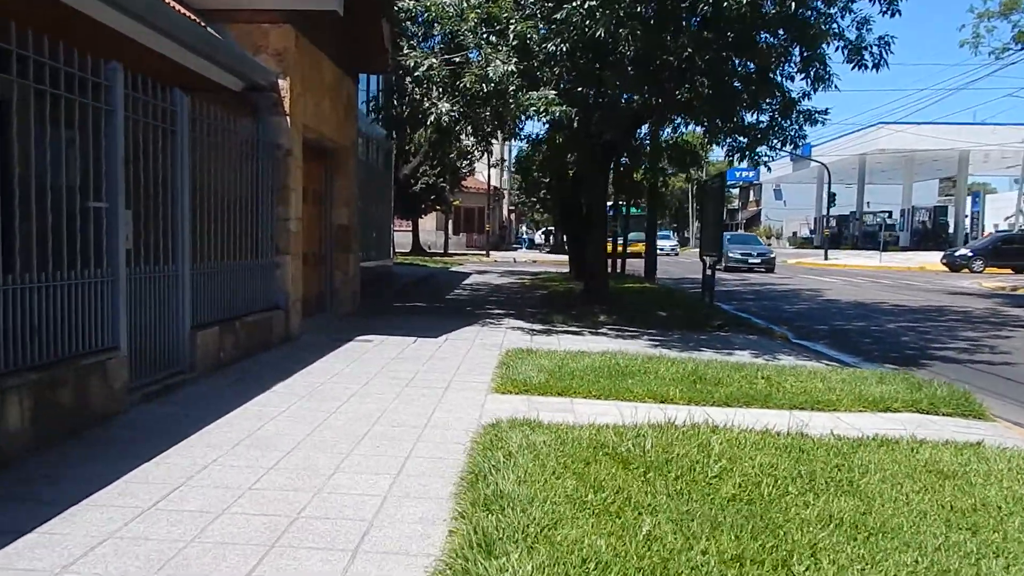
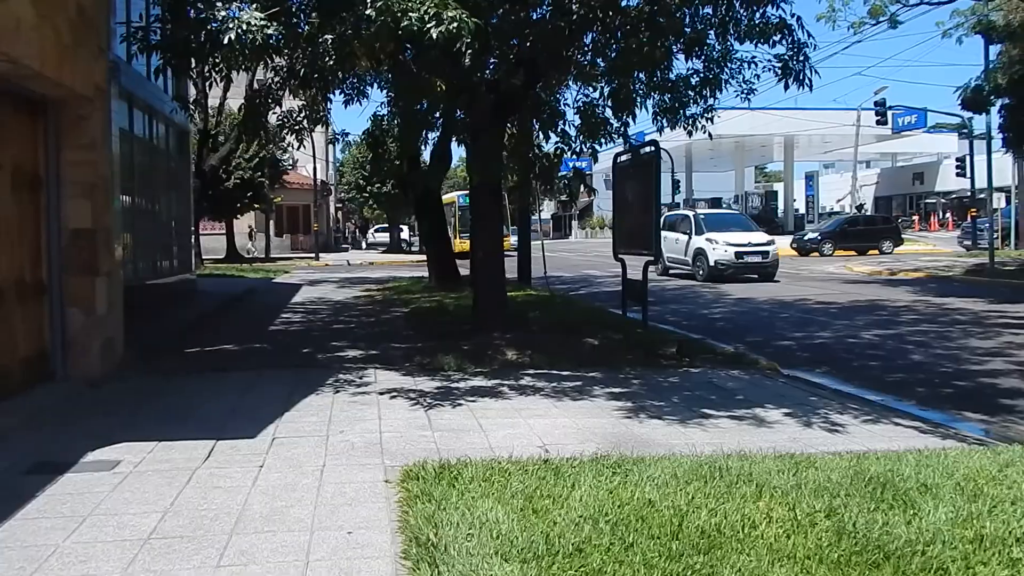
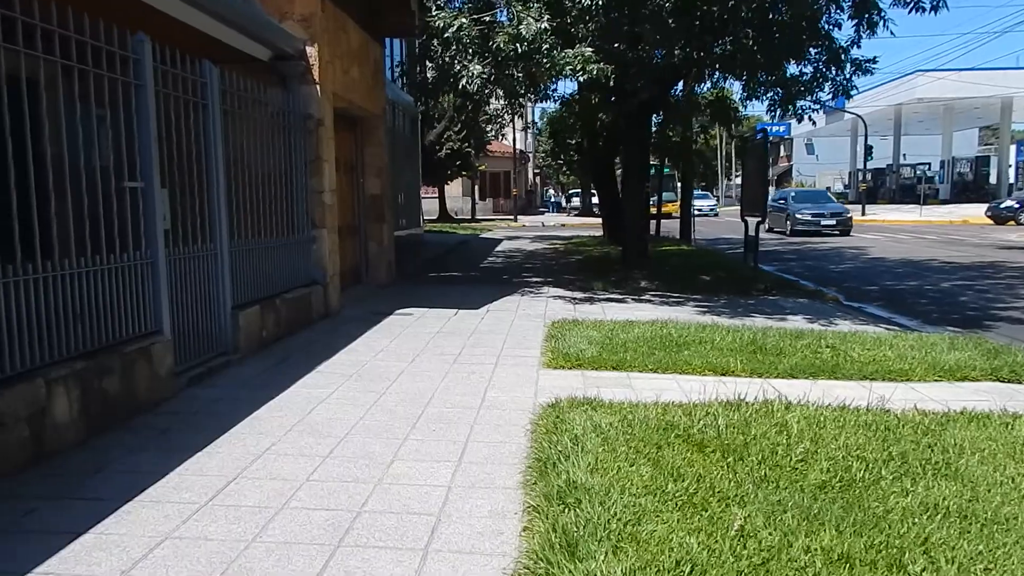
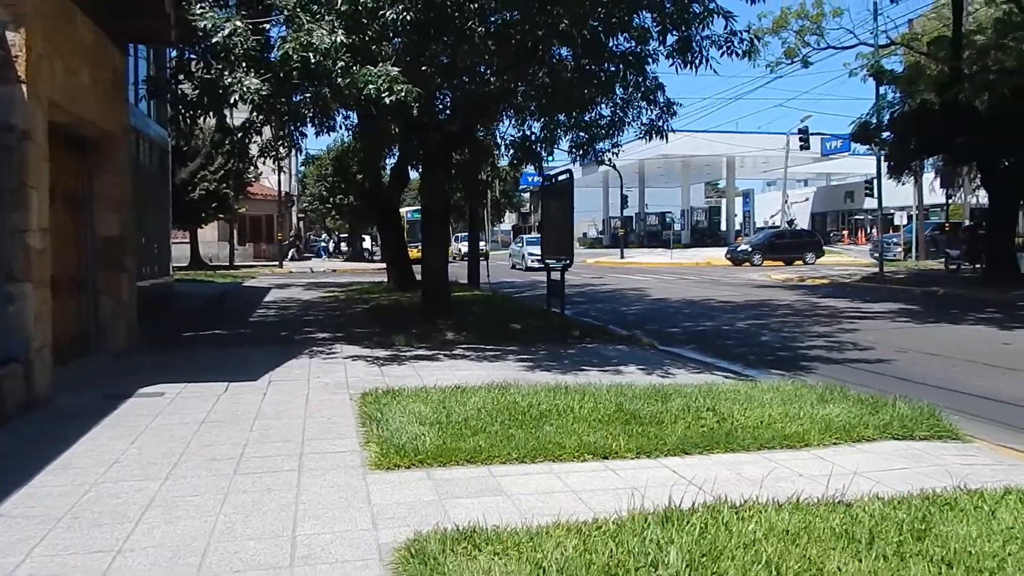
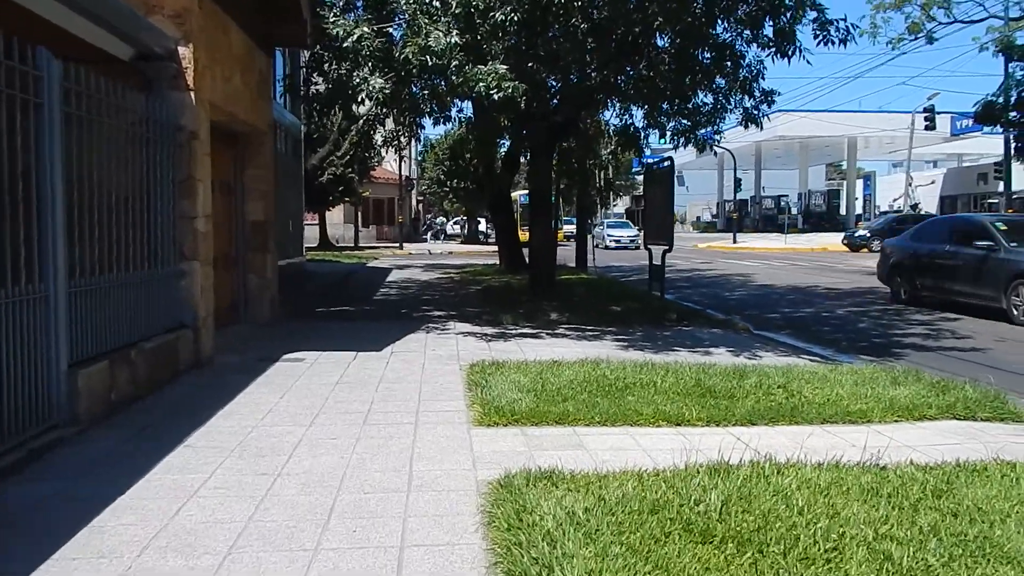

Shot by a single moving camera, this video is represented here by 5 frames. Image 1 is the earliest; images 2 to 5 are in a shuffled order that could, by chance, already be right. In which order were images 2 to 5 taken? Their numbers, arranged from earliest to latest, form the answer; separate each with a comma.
3, 5, 4, 2
